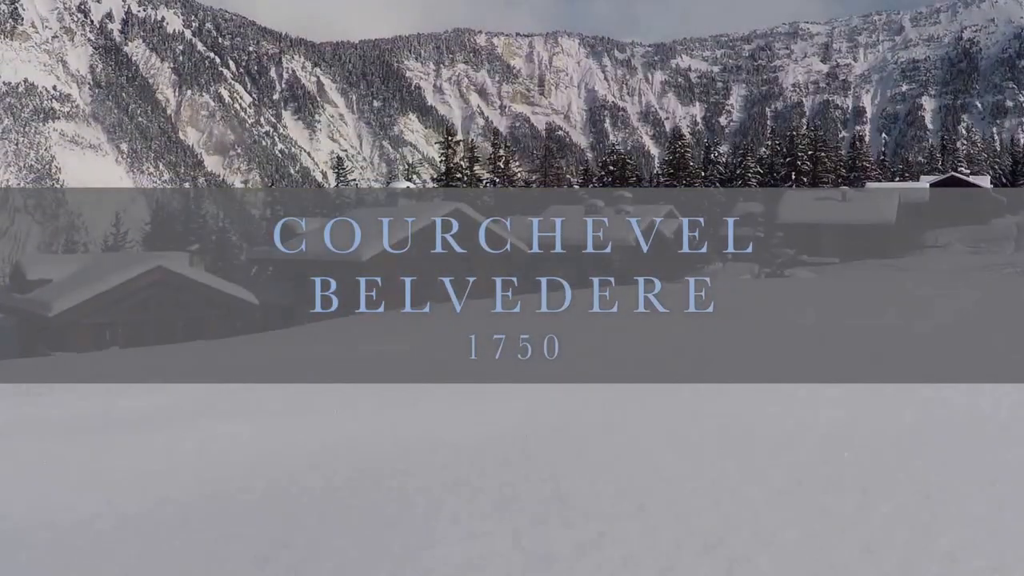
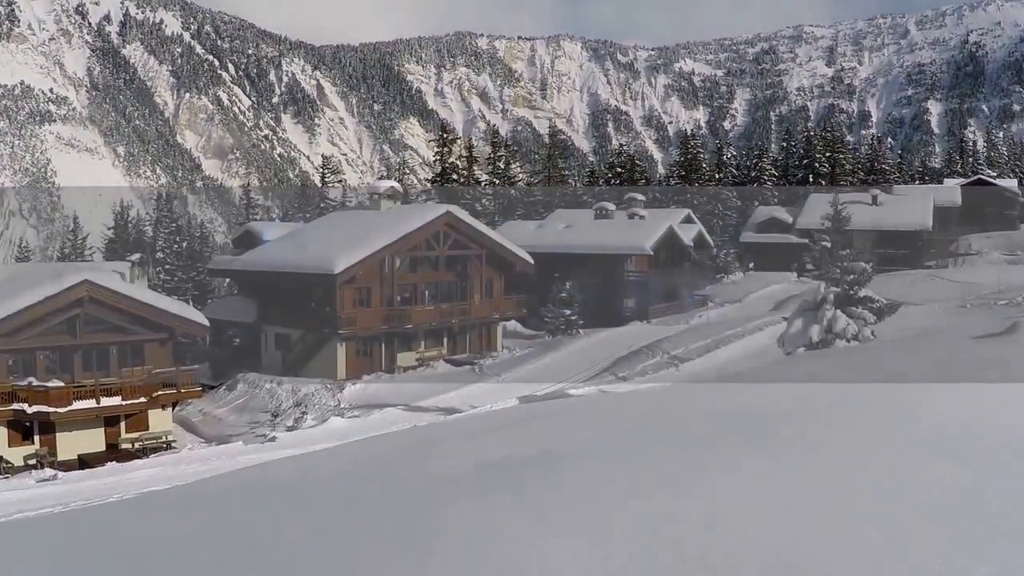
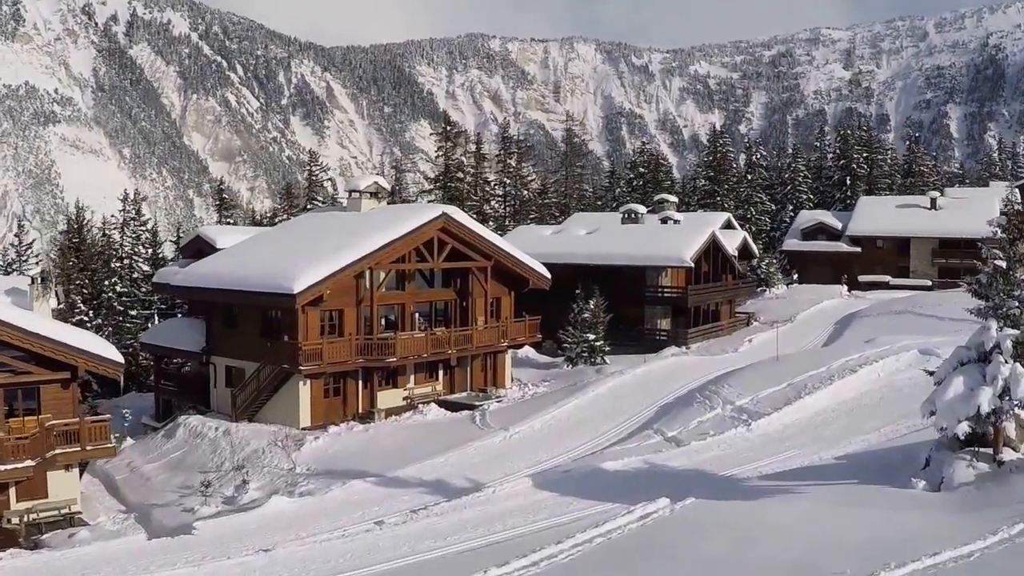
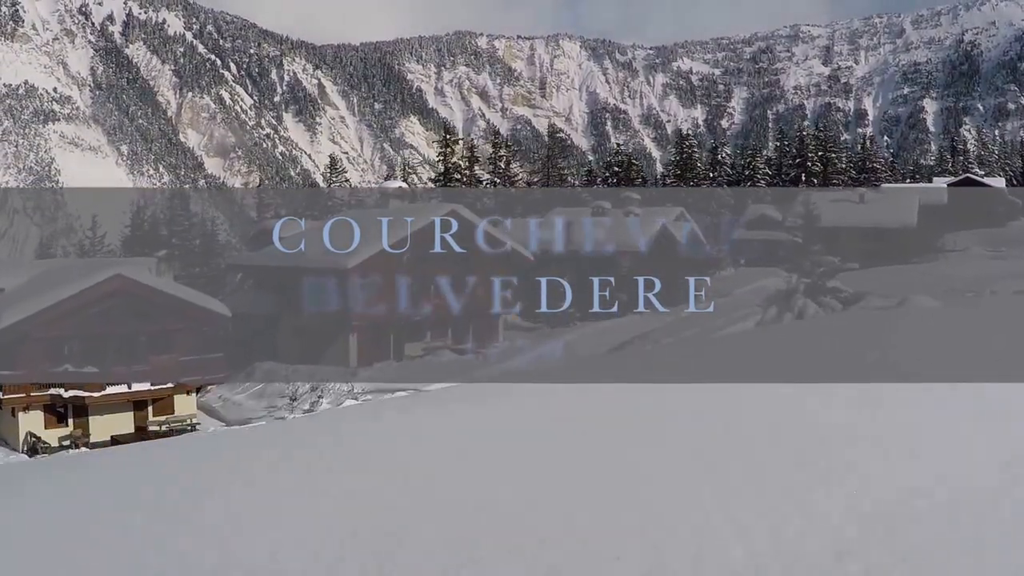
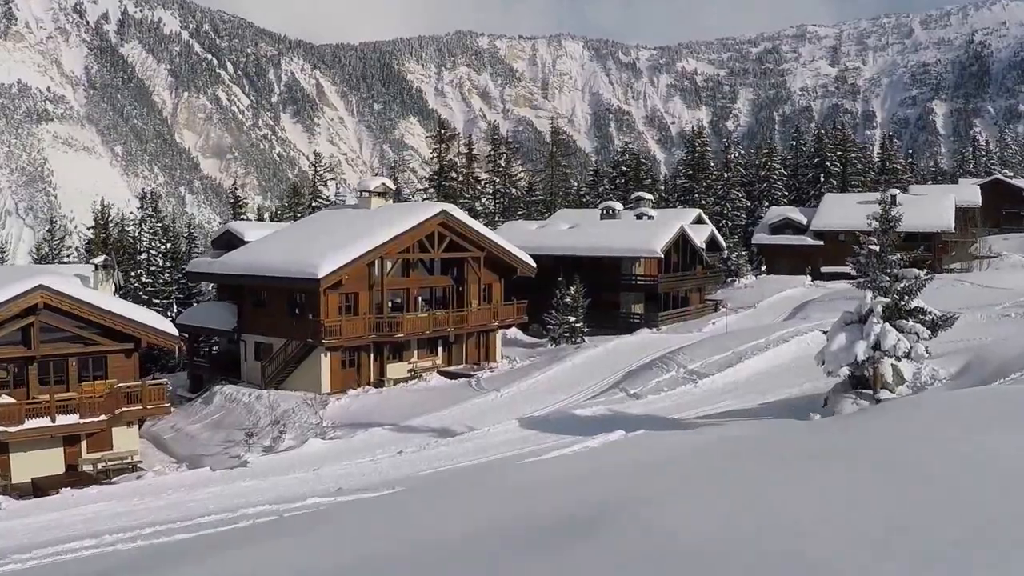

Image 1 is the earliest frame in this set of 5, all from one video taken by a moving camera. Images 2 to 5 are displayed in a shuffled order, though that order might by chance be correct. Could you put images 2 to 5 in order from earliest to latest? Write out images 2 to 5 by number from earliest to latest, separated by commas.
4, 2, 5, 3
